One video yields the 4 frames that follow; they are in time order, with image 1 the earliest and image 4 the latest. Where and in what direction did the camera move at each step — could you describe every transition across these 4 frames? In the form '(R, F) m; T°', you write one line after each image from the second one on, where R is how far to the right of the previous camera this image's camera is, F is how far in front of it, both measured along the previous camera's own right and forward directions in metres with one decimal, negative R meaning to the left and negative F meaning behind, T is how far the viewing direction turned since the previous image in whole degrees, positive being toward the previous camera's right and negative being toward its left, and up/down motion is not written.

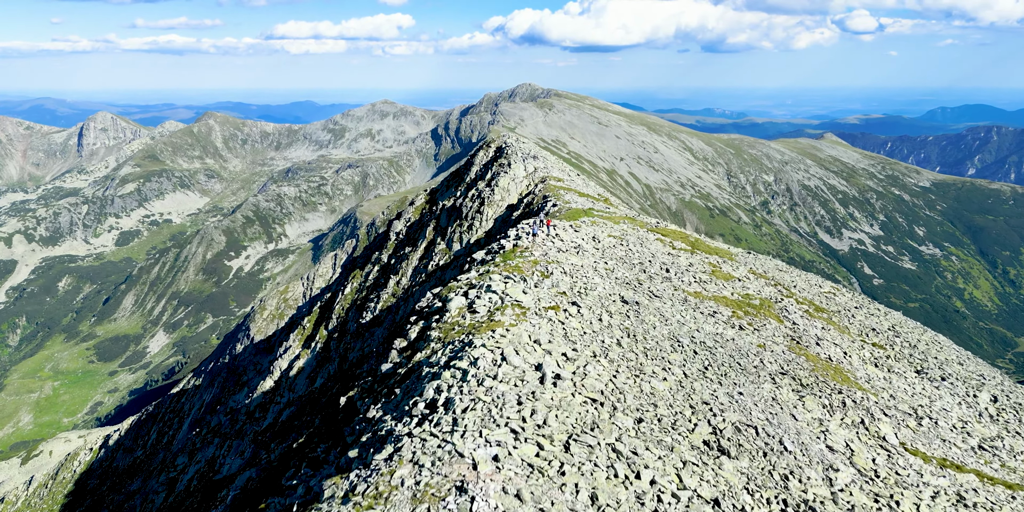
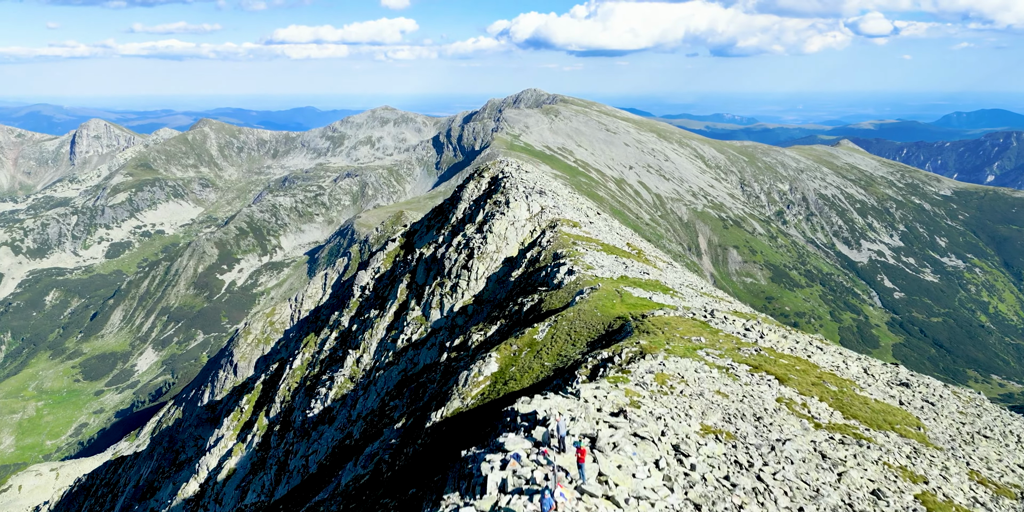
(+0.6, +18.3) m; -1°
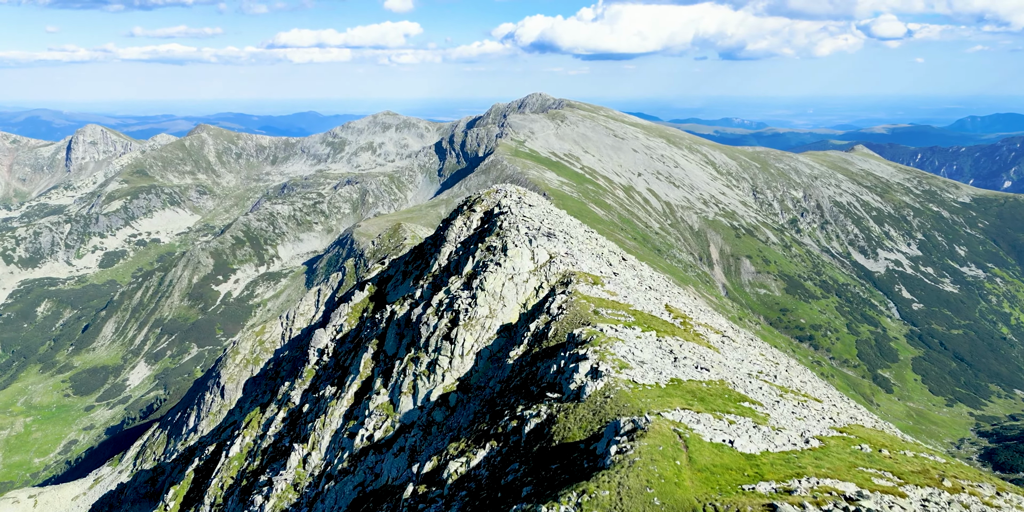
(+0.5, +13.6) m; -1°
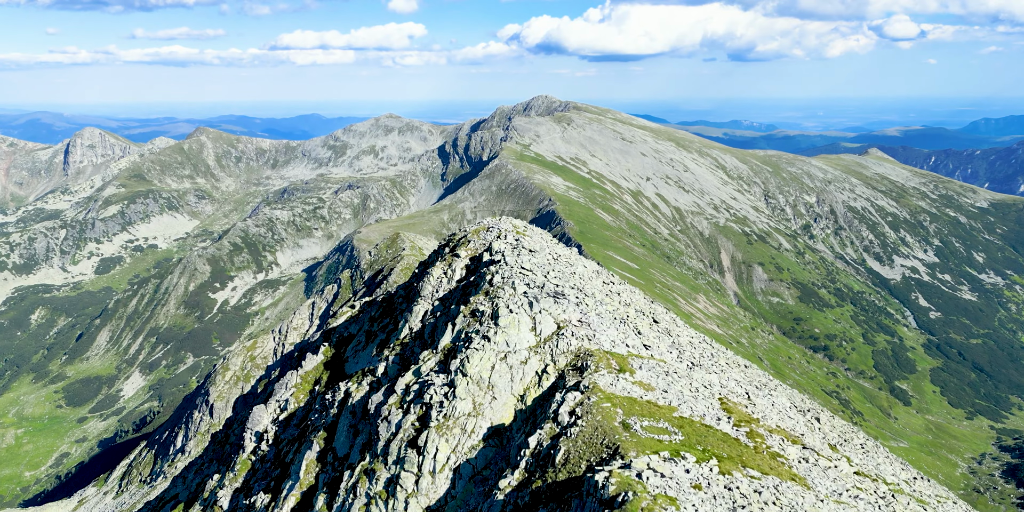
(+0.3, +11.1) m; -1°
